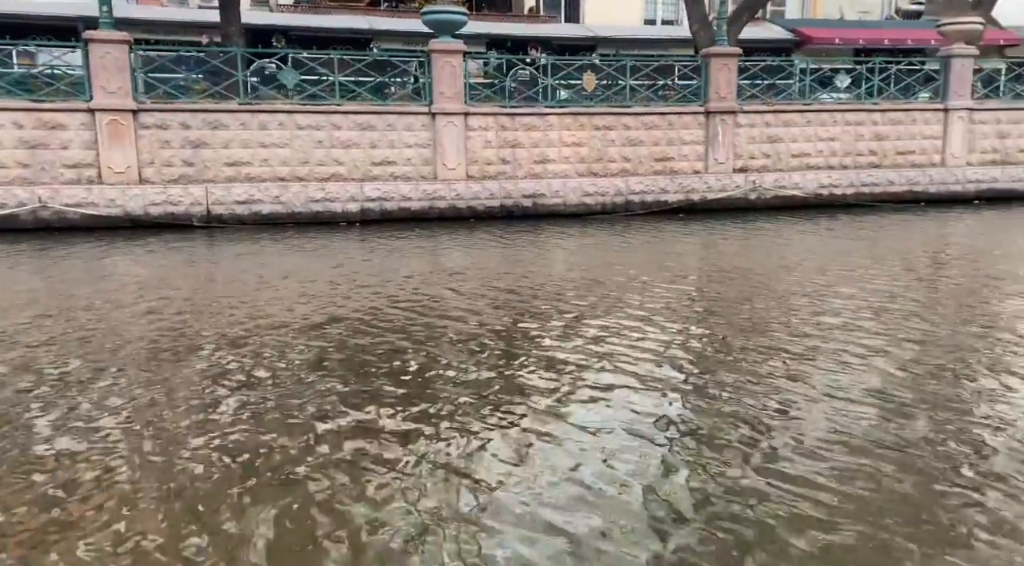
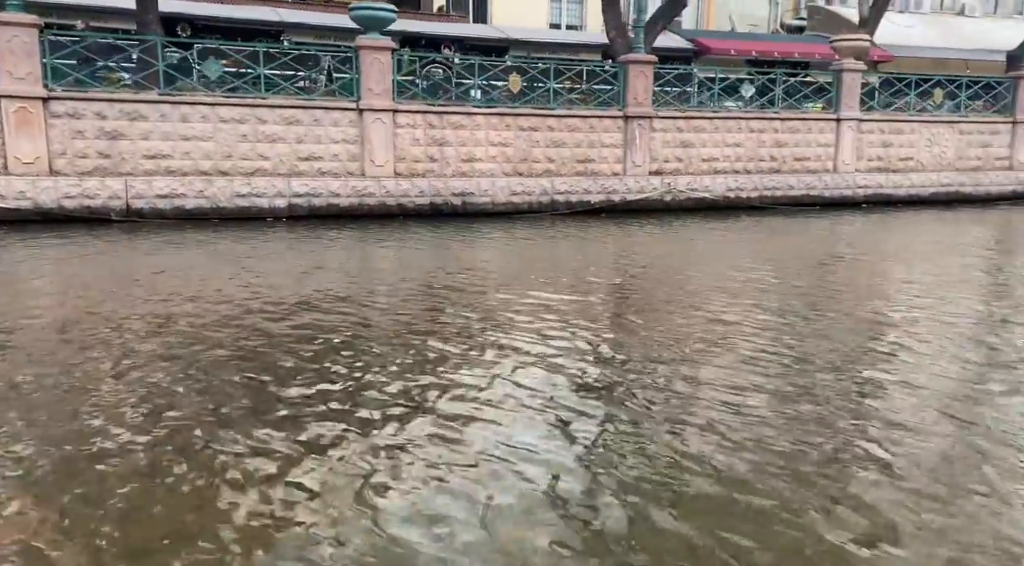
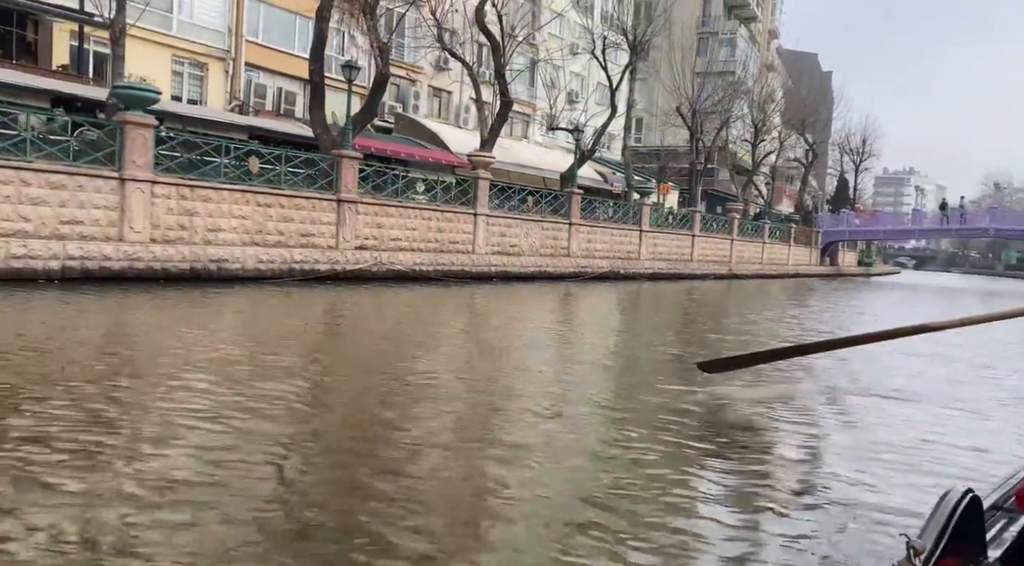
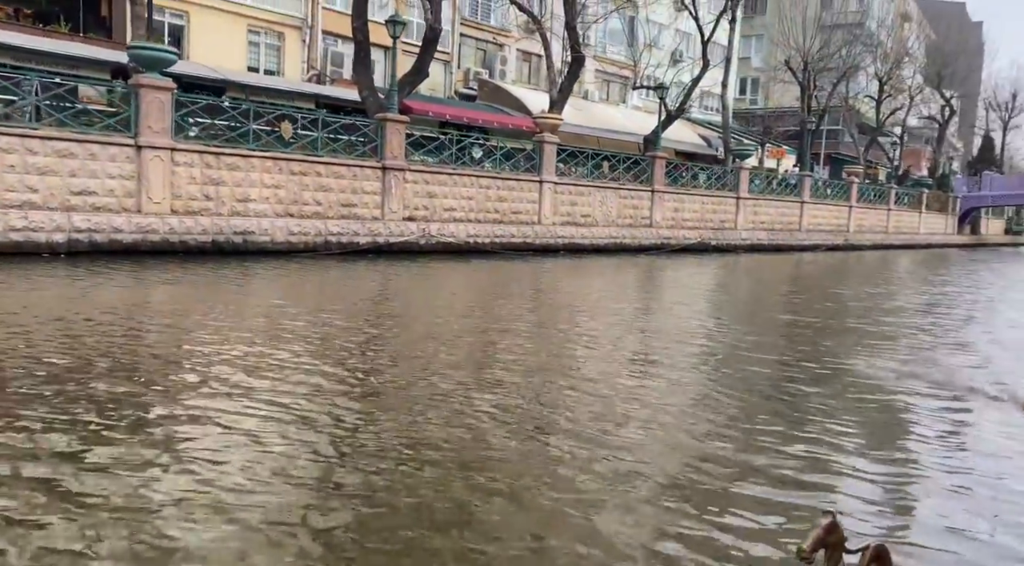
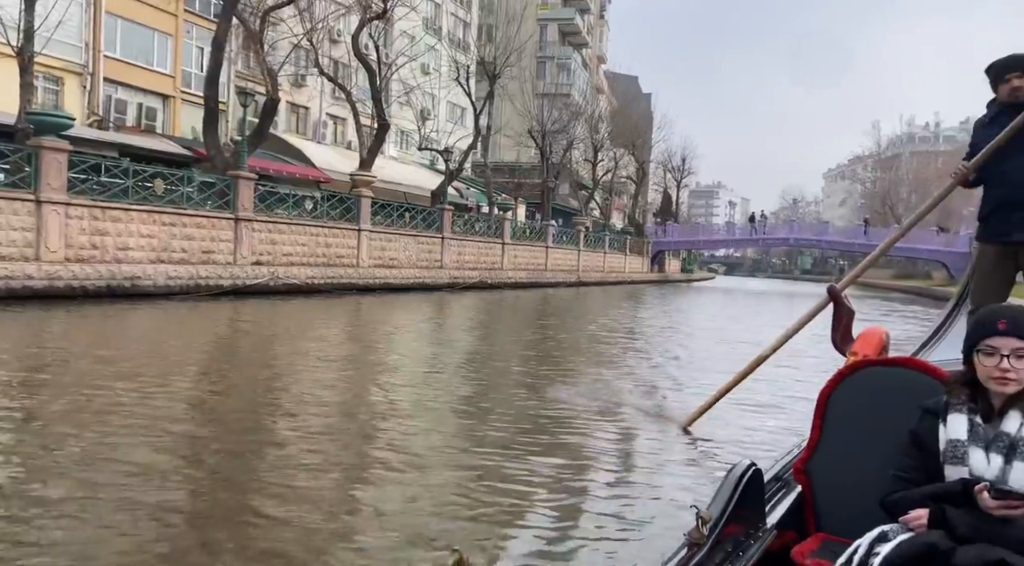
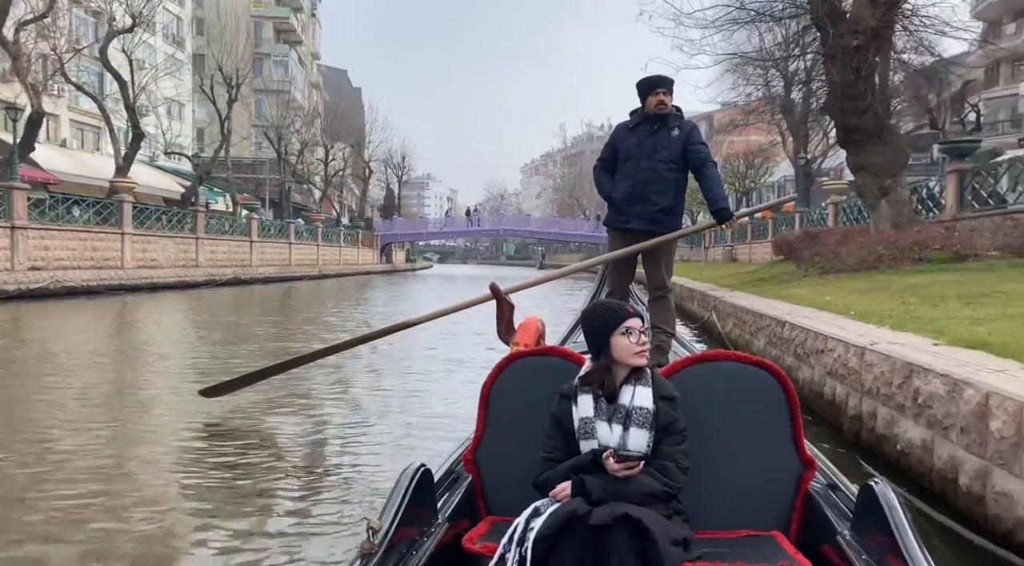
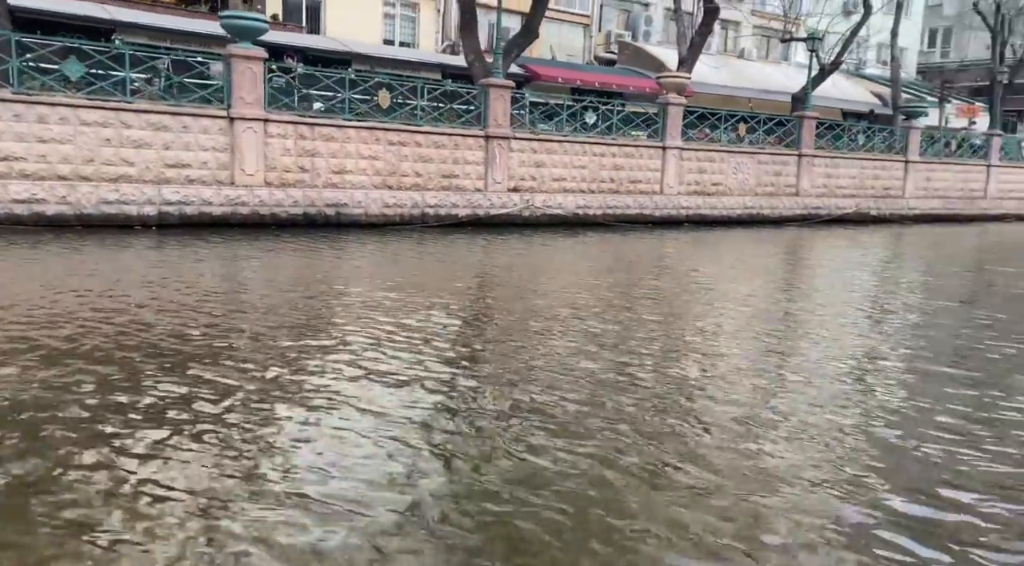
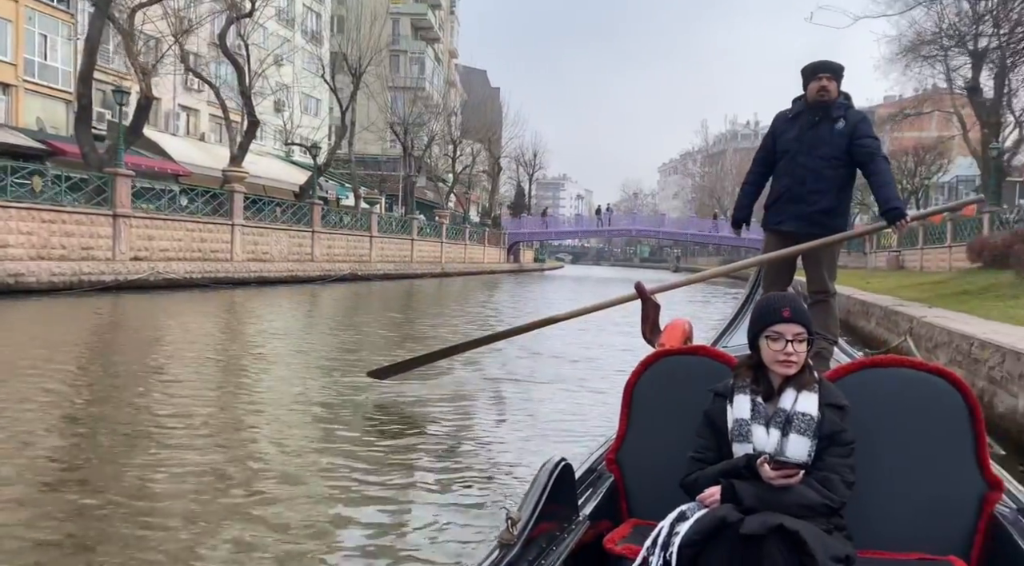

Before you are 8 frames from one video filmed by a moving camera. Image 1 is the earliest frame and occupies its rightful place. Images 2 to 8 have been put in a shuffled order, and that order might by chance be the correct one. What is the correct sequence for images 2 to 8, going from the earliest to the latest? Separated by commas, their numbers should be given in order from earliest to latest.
2, 7, 4, 3, 5, 8, 6
